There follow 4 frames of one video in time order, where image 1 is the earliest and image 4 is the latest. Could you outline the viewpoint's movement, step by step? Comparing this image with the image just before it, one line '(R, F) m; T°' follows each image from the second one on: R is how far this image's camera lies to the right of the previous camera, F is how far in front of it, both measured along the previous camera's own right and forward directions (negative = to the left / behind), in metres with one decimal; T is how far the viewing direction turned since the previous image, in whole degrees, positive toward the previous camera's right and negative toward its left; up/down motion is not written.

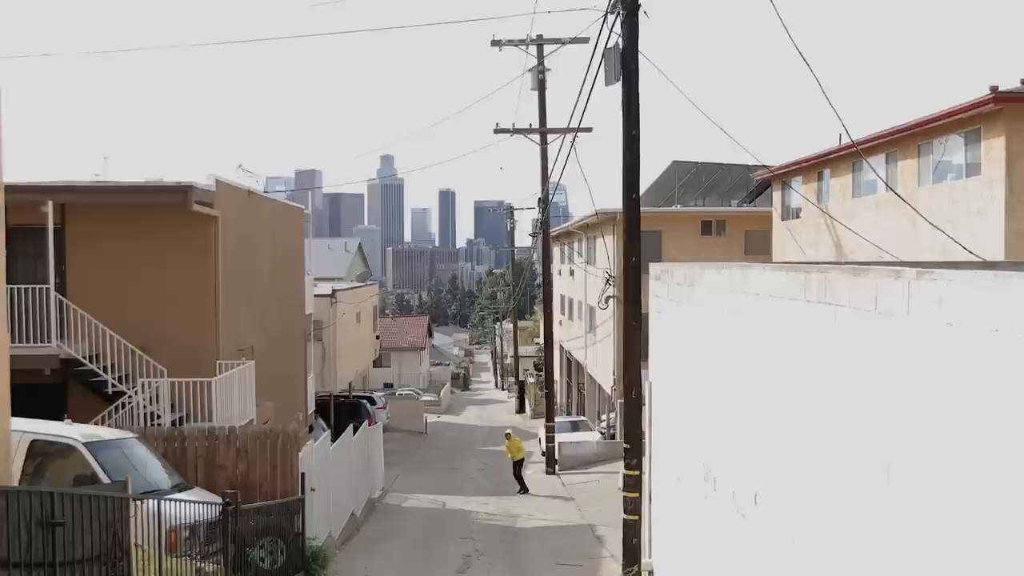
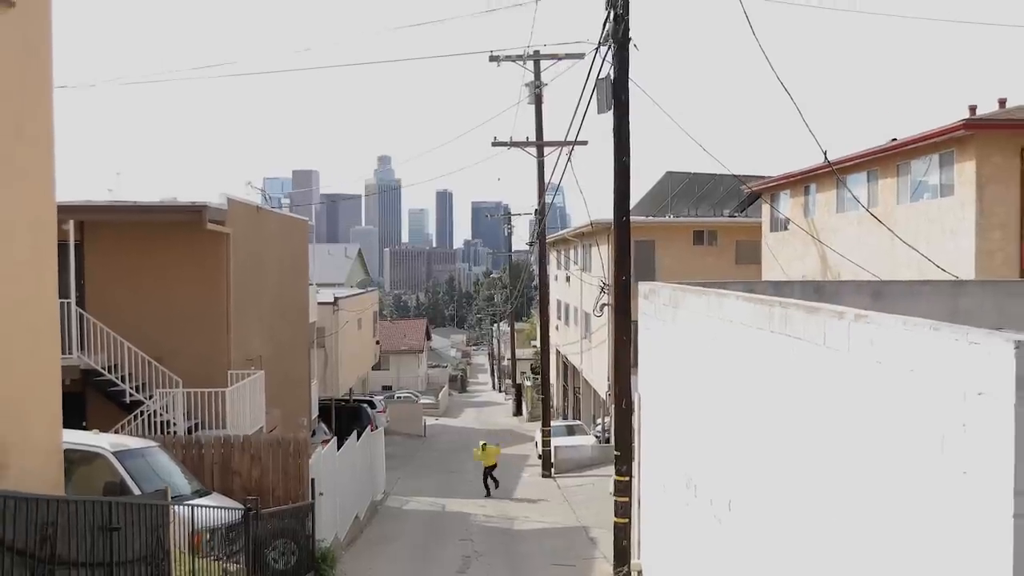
(0.0, -0.7) m; 0°
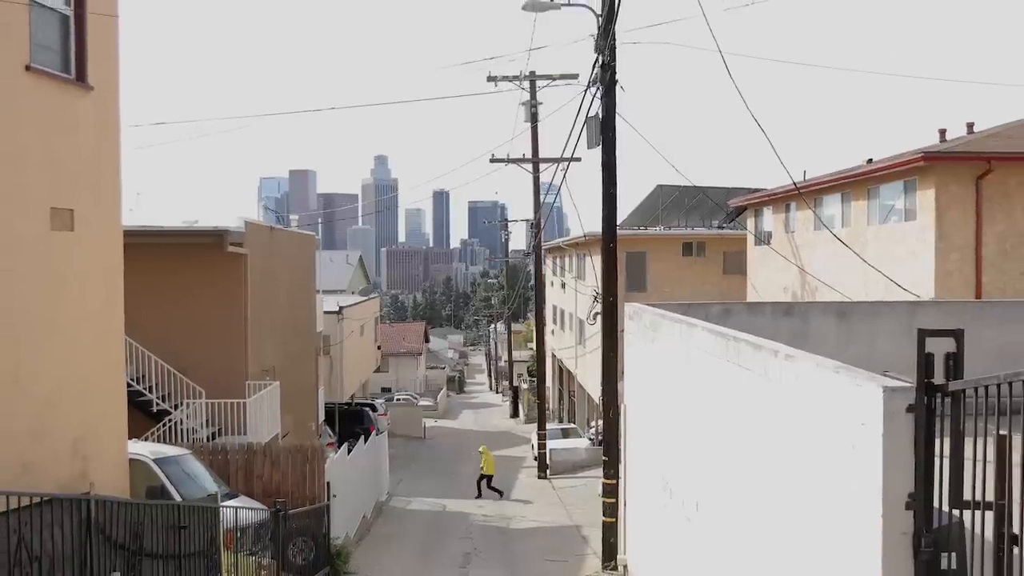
(0.0, -1.2) m; 0°
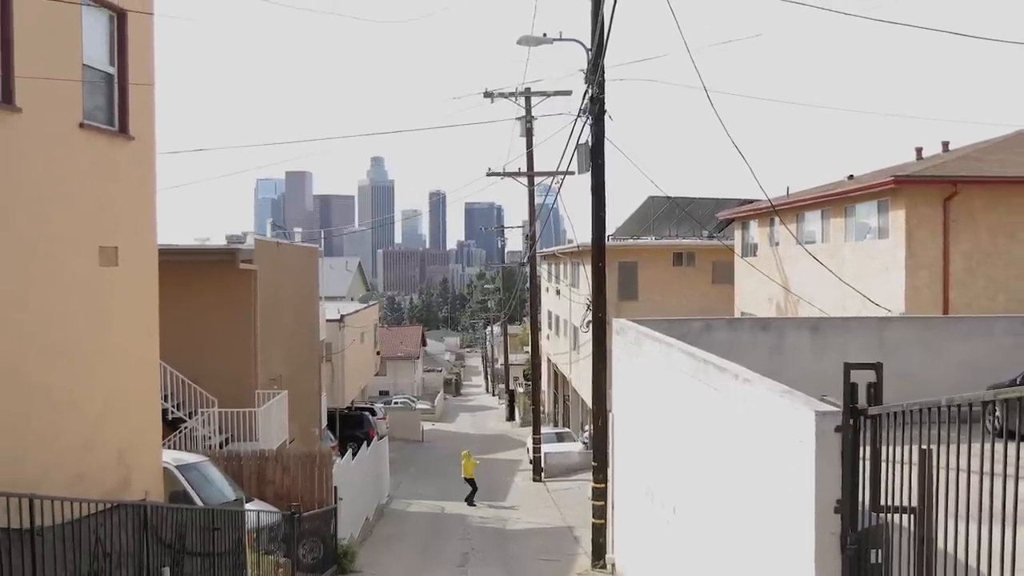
(0.0, -0.9) m; 0°
